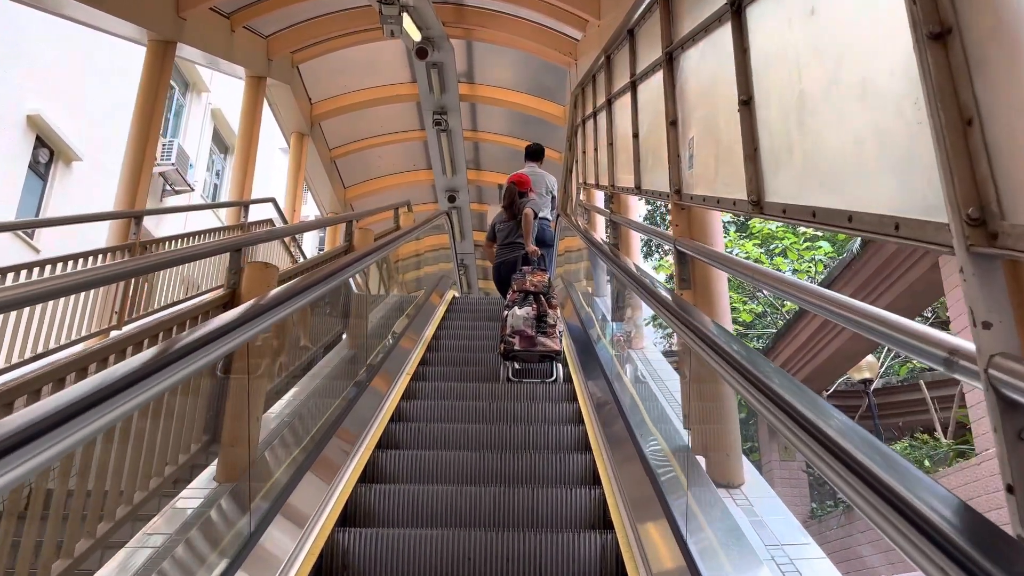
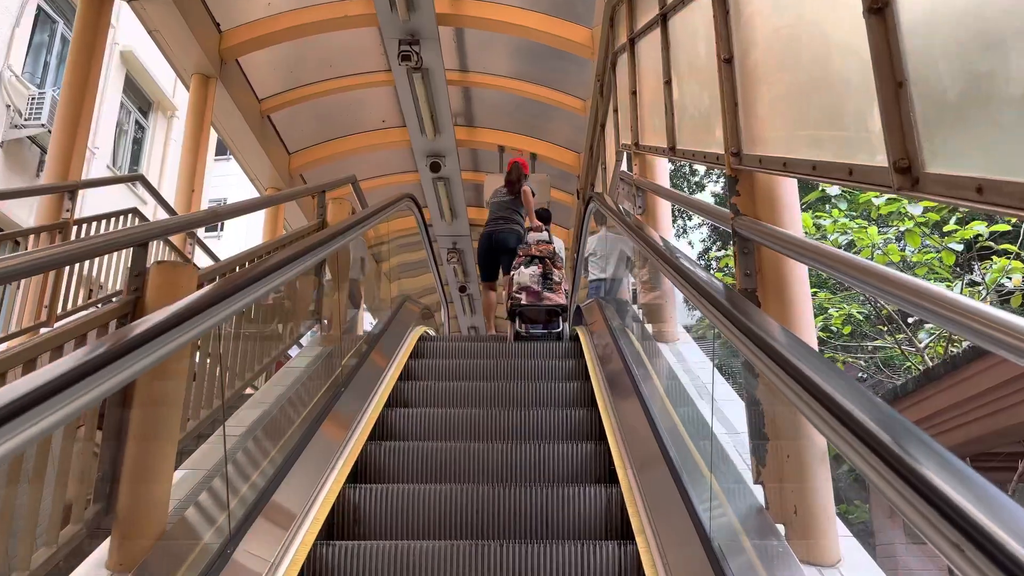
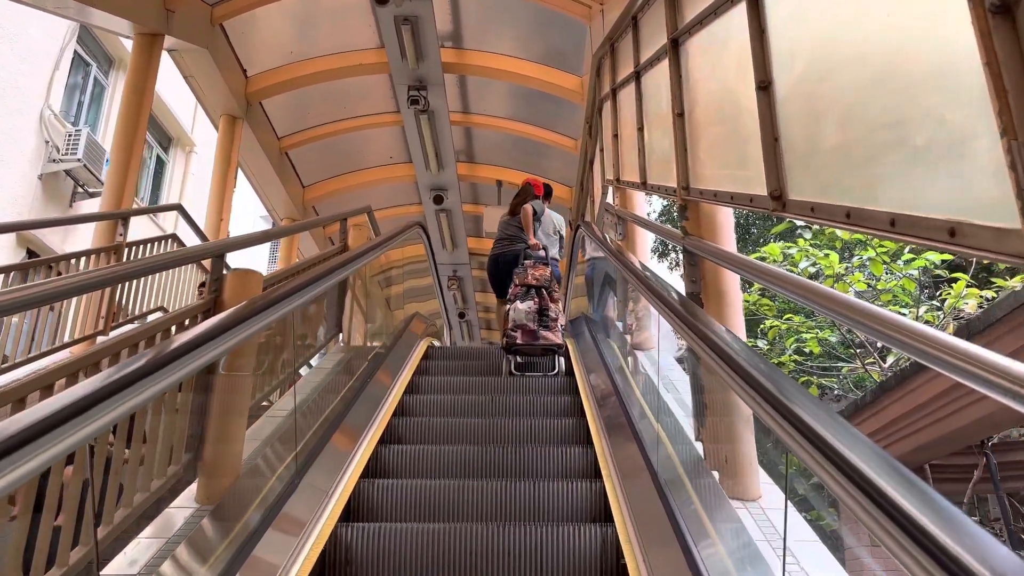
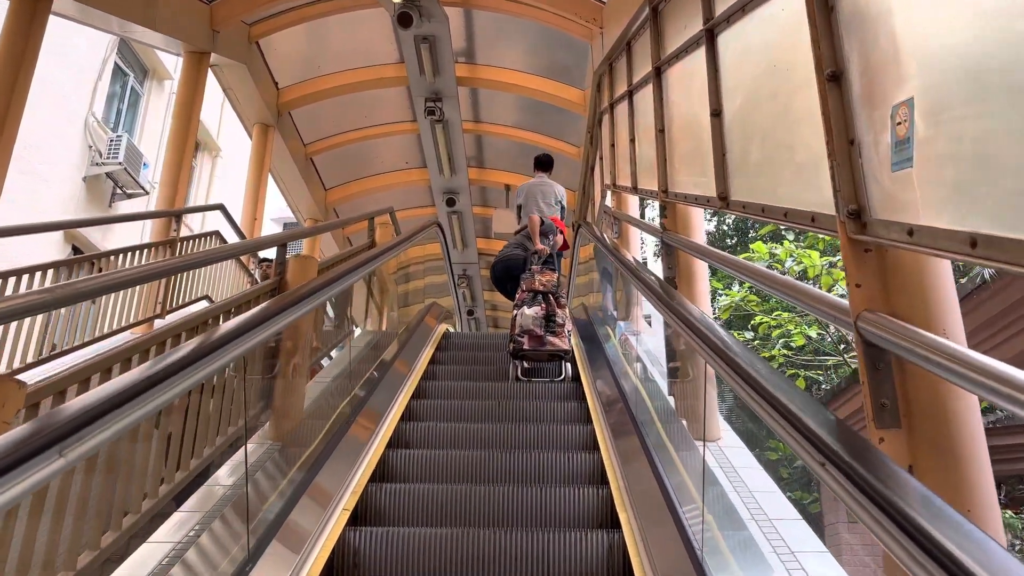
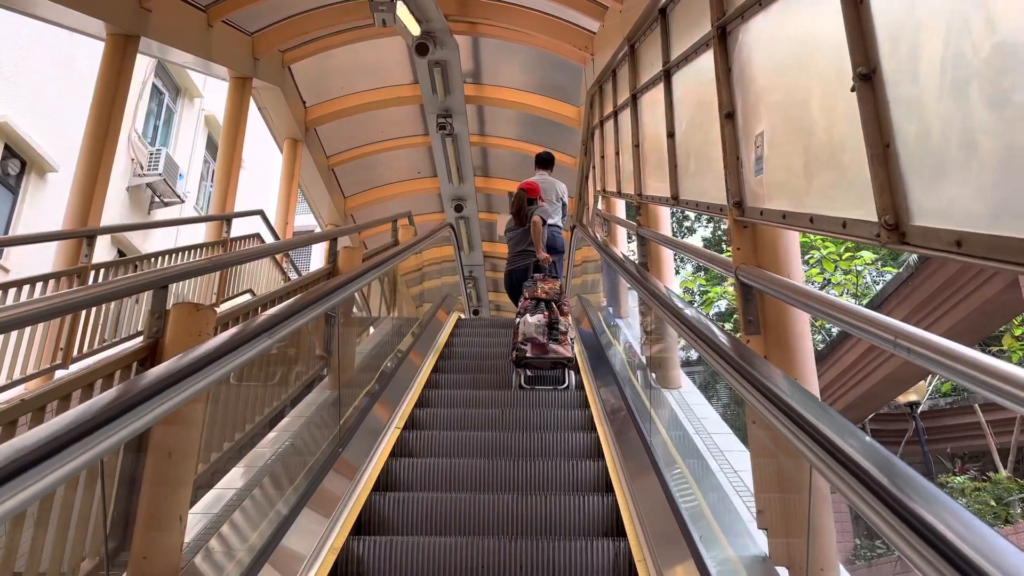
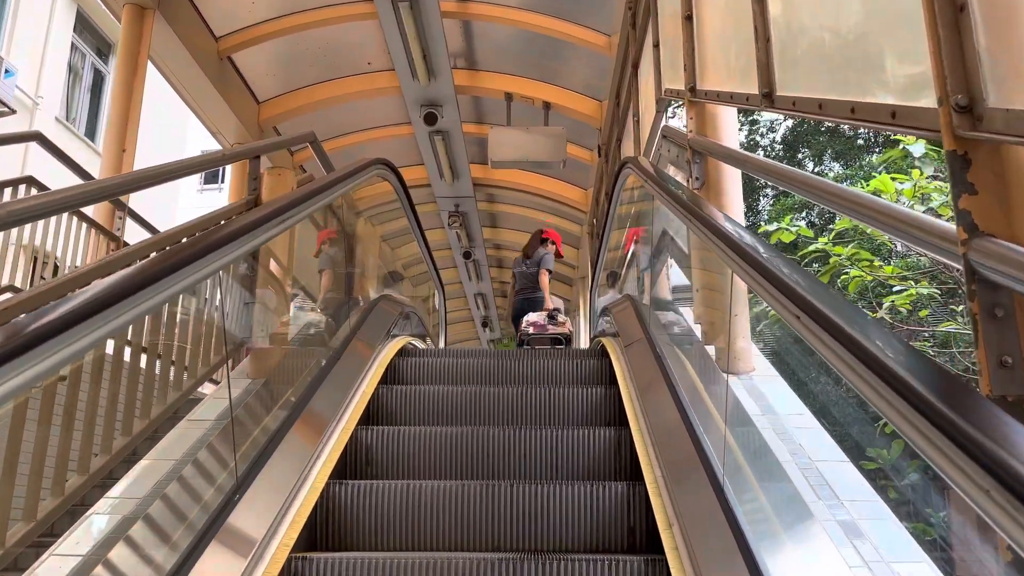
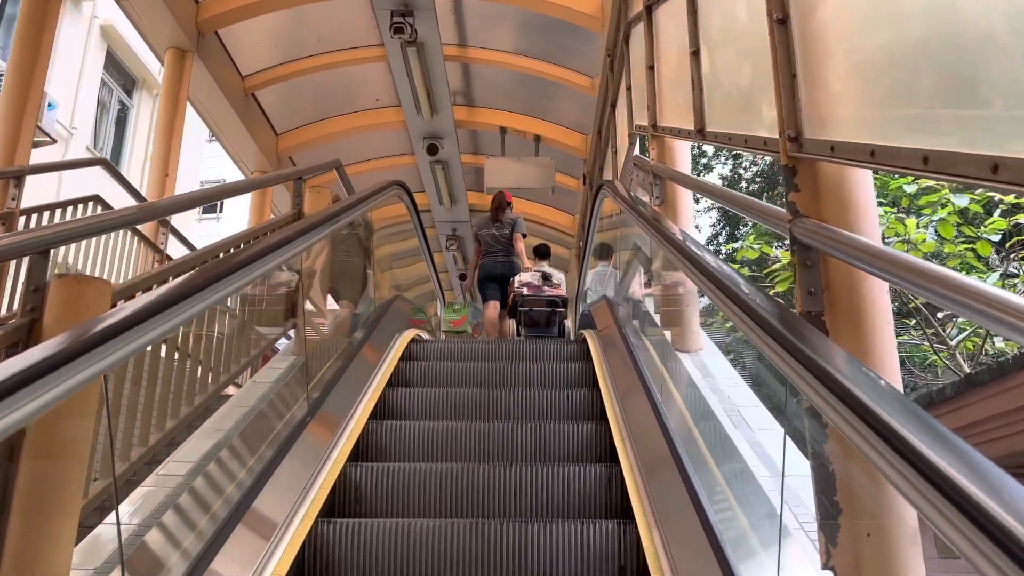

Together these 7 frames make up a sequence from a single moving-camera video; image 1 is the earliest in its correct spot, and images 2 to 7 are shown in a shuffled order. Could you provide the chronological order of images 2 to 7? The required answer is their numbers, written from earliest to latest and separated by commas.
5, 4, 3, 2, 7, 6
